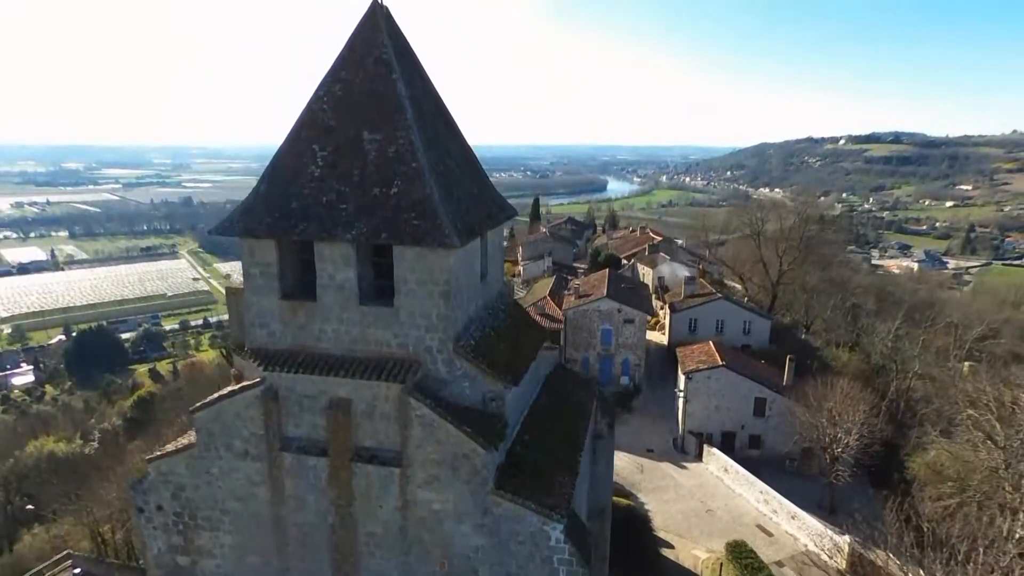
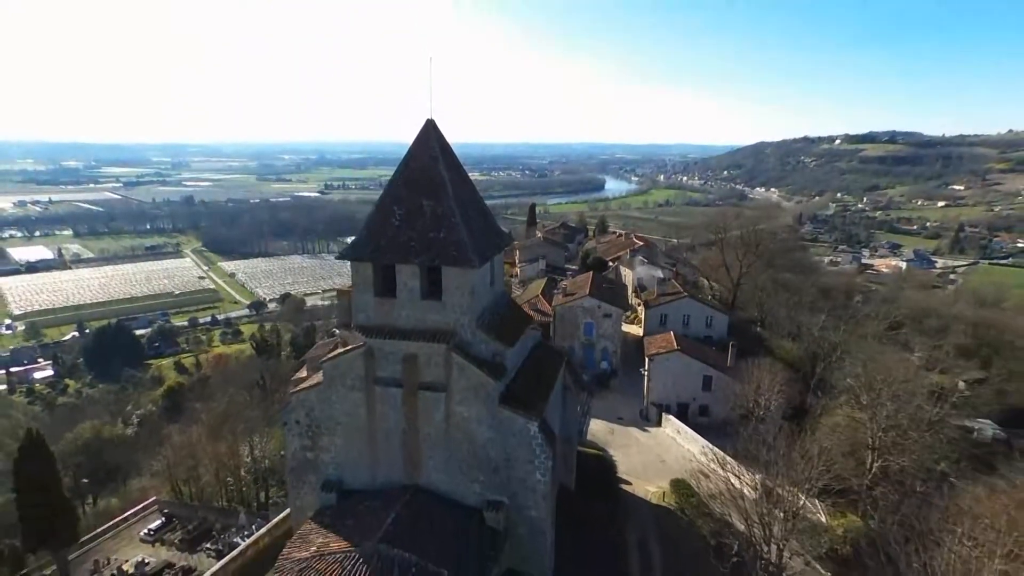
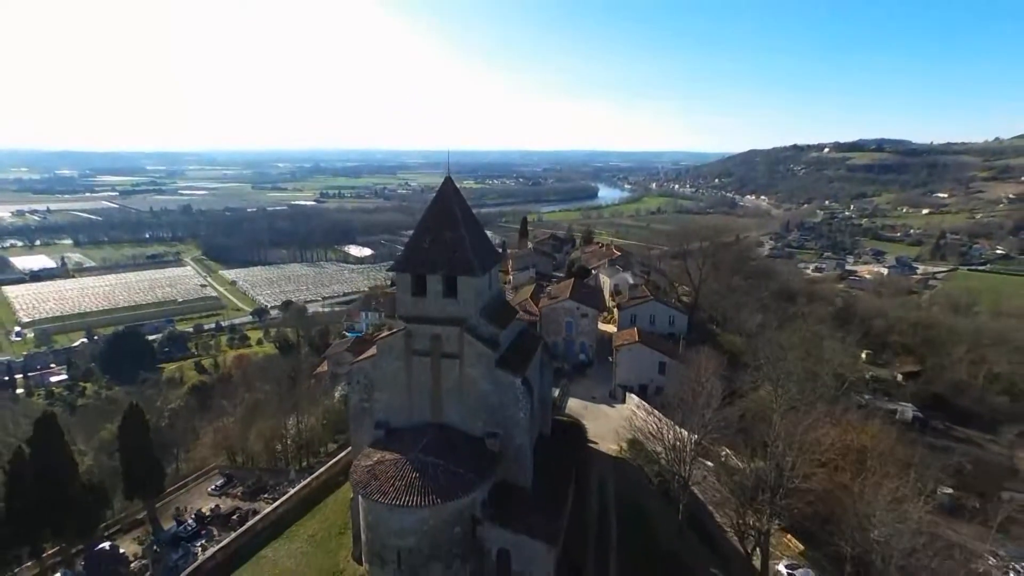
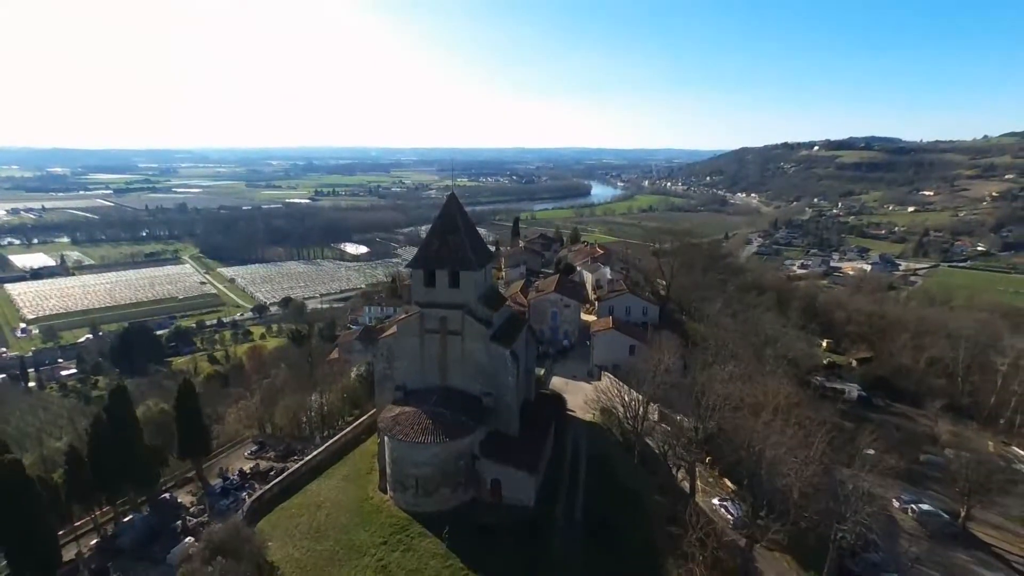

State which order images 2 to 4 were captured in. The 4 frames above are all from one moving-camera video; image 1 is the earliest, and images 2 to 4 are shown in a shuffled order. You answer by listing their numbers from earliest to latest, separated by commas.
2, 3, 4
